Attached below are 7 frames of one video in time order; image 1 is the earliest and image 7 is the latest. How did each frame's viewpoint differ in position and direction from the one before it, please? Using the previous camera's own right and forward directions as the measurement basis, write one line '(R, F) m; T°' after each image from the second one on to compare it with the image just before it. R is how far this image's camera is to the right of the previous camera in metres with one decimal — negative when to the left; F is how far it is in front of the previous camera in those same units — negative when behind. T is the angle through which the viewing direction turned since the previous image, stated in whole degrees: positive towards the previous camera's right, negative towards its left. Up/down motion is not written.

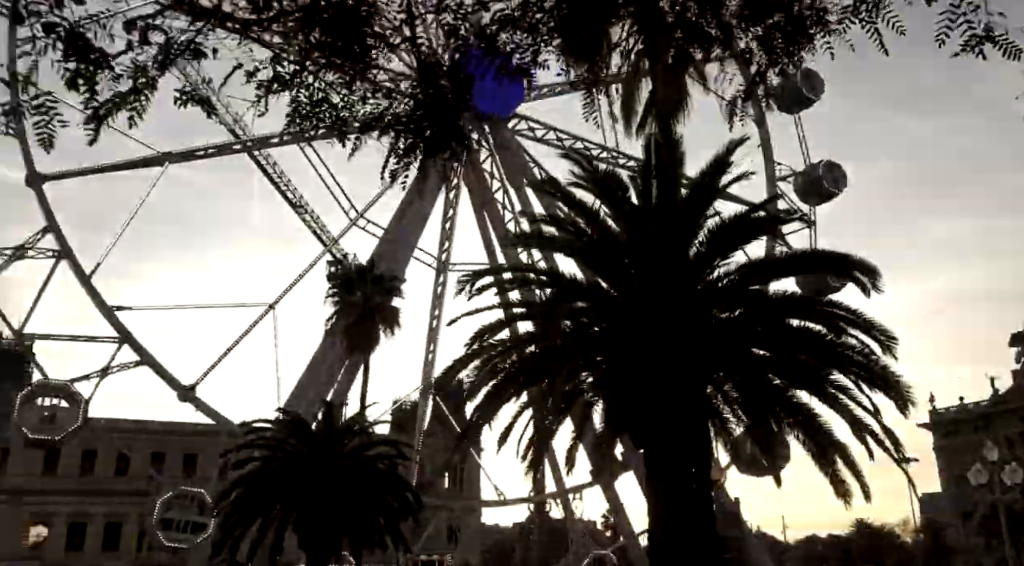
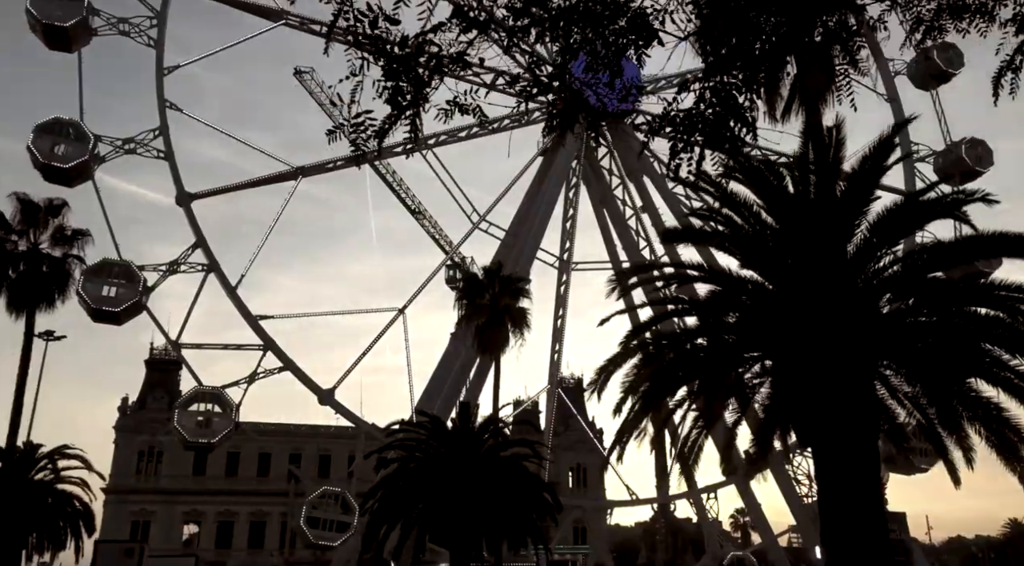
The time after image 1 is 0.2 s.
(-0.5, -0.3) m; -7°
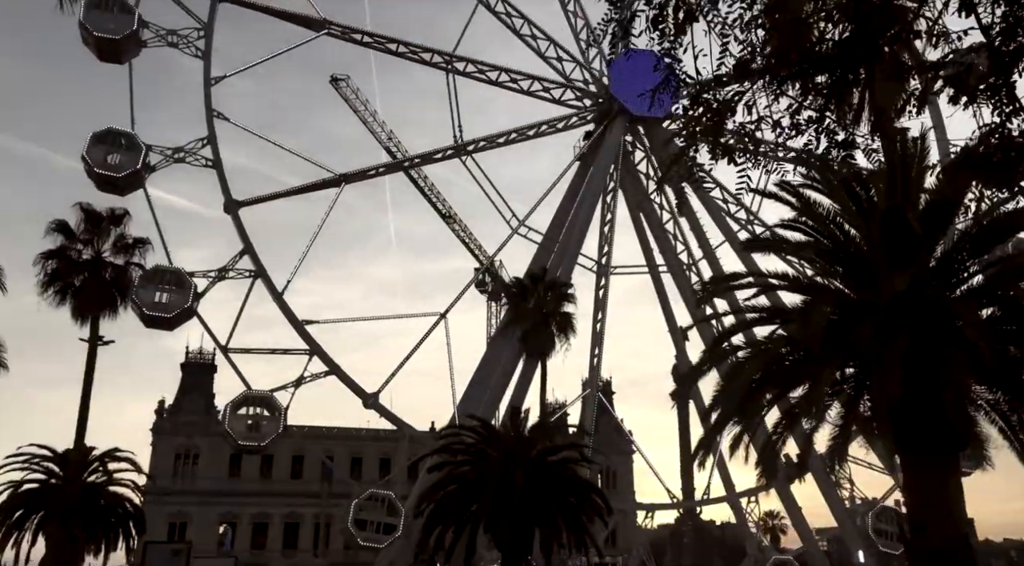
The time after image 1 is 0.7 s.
(-0.9, -0.6) m; -1°
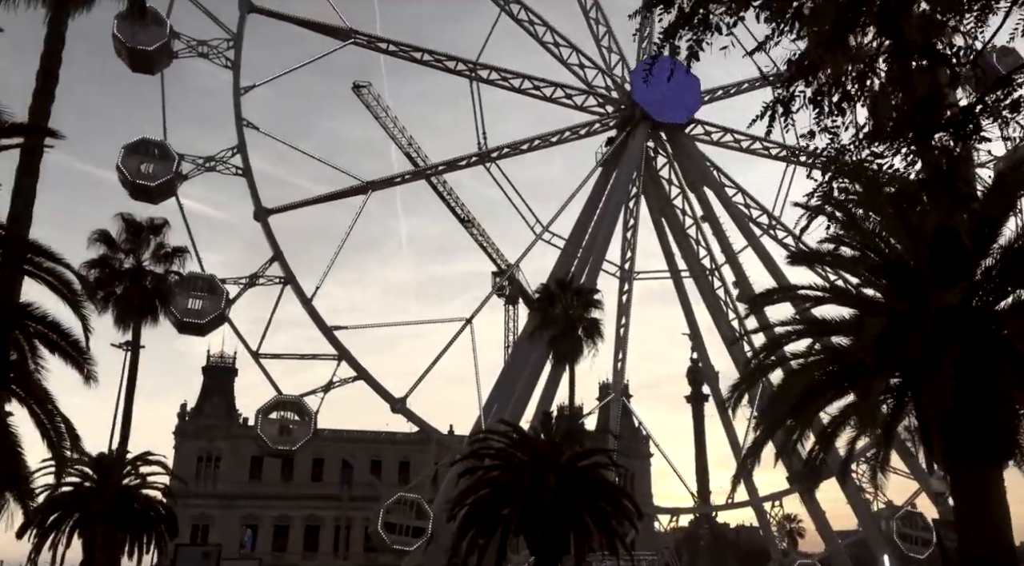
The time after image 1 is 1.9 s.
(-0.6, -0.6) m; -1°
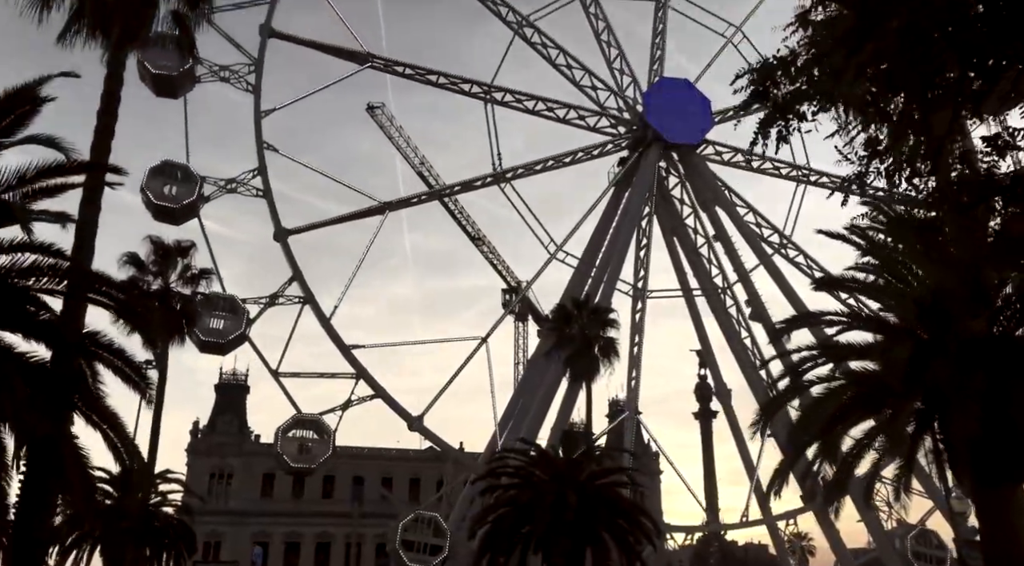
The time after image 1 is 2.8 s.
(-0.5, -0.7) m; 0°
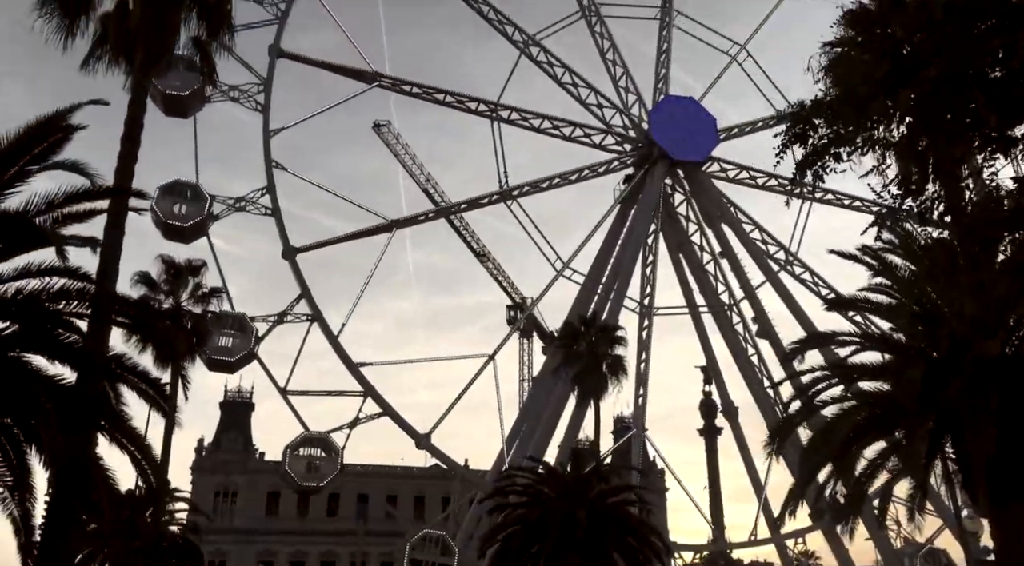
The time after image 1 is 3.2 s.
(-0.2, -0.1) m; 0°
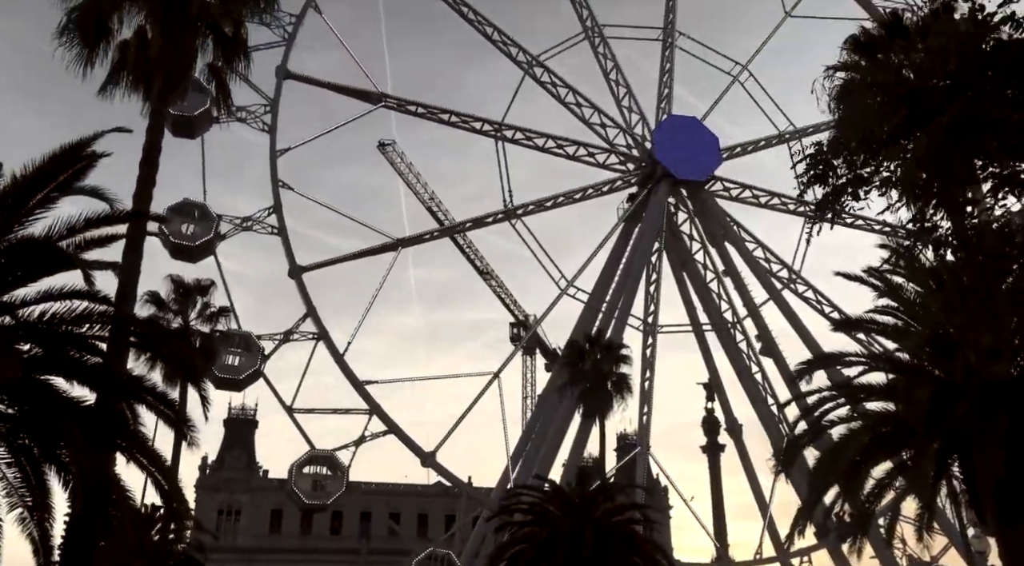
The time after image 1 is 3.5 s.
(-0.1, -0.3) m; 0°
